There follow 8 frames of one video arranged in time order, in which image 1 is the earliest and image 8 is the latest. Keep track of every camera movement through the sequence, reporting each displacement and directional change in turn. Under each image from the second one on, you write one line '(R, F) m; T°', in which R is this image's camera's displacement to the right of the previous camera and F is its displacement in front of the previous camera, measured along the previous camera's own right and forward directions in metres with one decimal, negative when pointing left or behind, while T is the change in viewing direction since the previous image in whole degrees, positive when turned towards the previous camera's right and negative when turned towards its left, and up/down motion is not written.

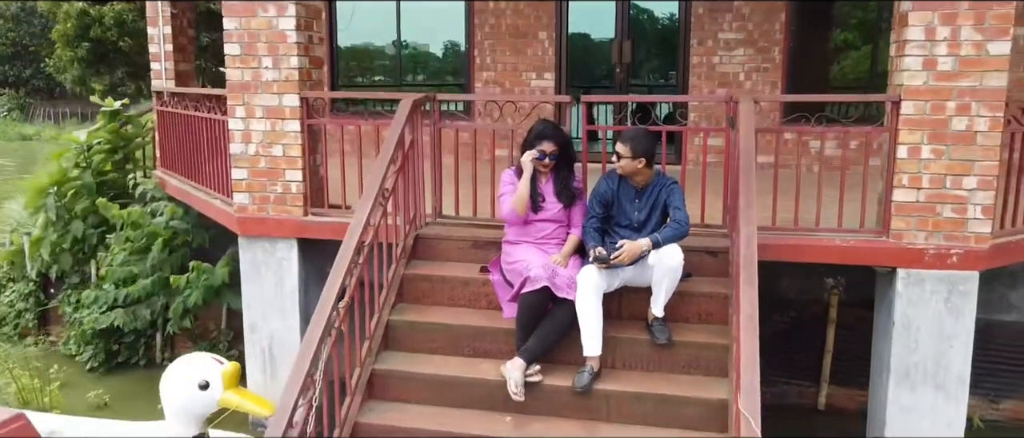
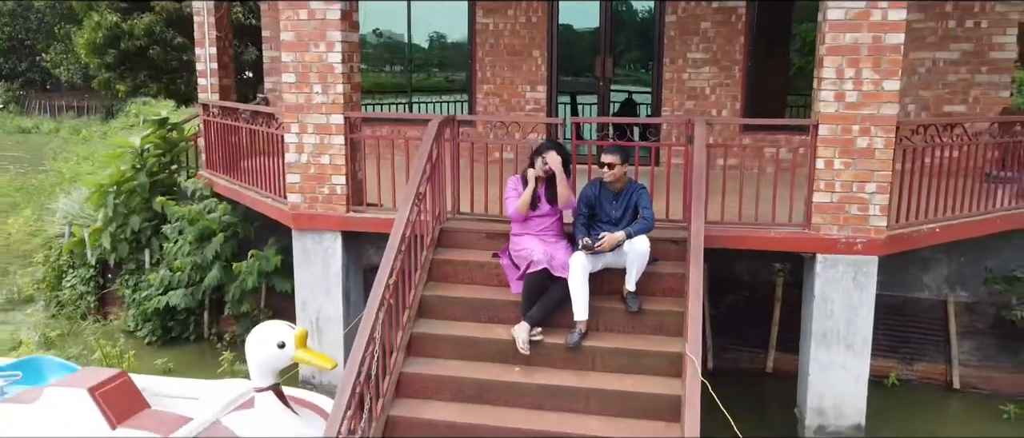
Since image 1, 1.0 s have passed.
(-0.2, -1.3) m; +1°
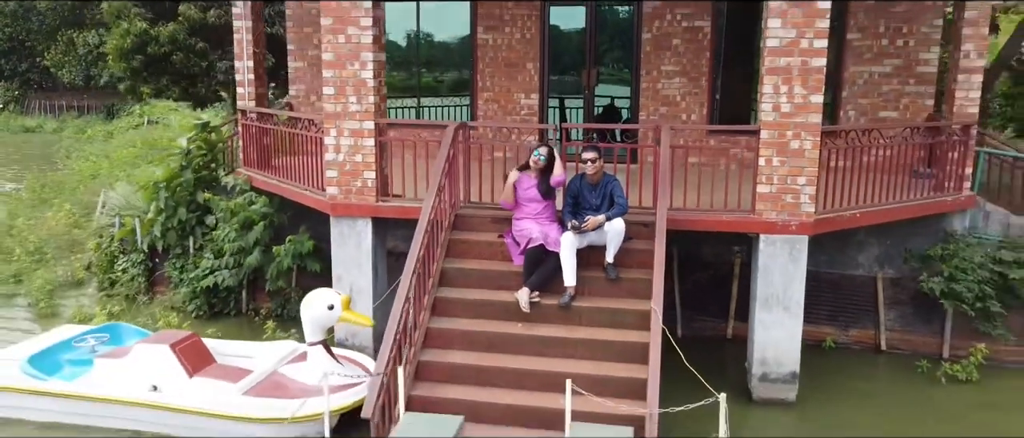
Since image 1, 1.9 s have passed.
(-0.1, -1.4) m; +1°
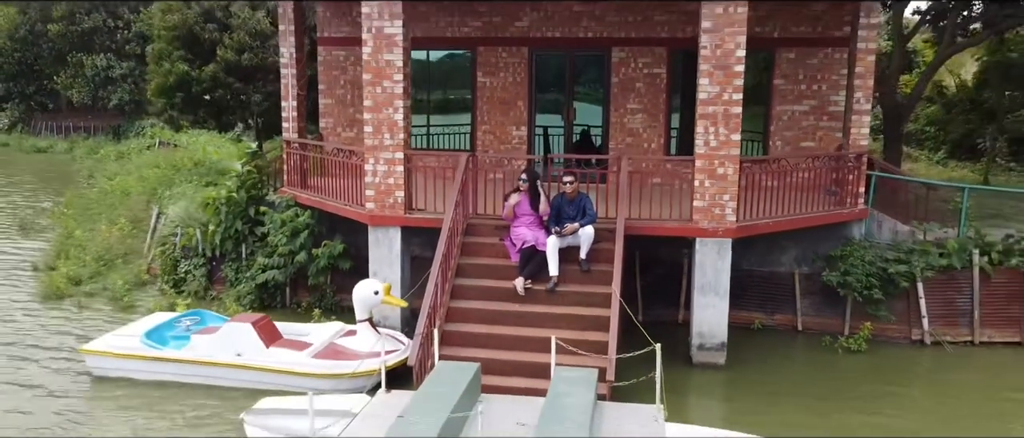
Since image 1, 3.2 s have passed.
(-0.2, -2.4) m; +1°
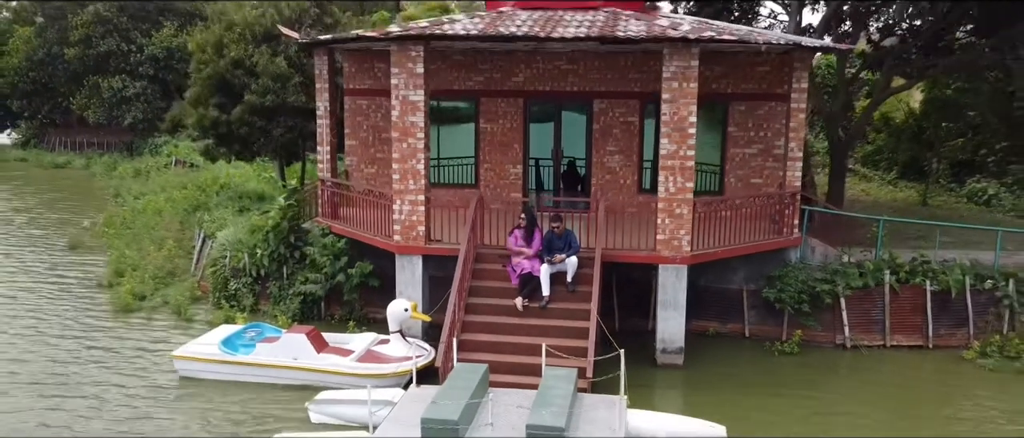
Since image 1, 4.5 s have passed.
(-0.2, -2.5) m; +1°
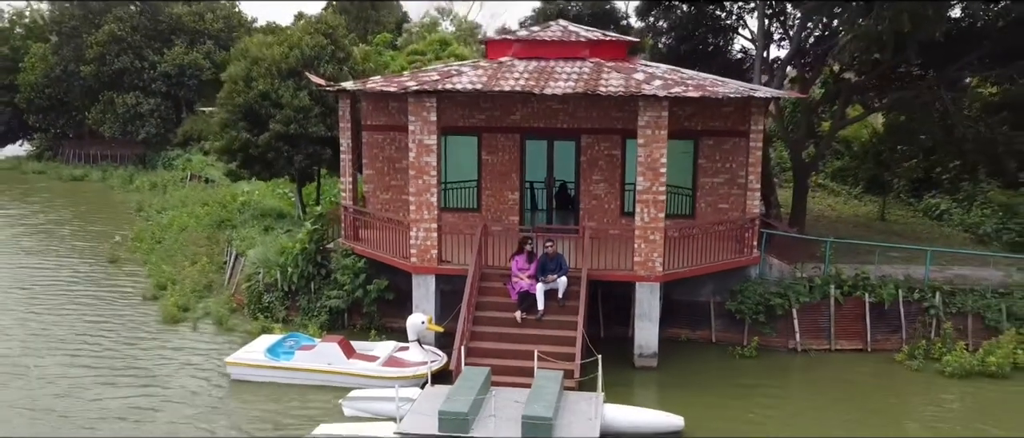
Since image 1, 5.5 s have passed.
(-0.1, -2.2) m; 0°
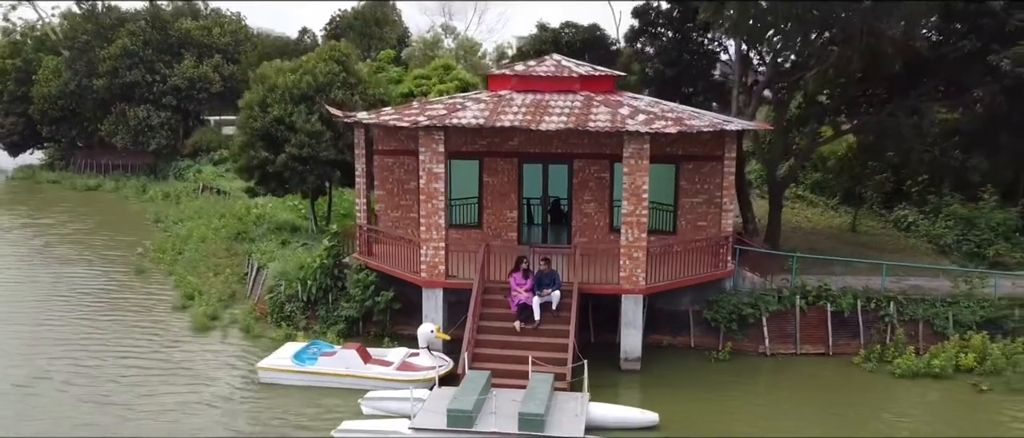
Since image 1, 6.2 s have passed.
(-0.1, -1.8) m; 0°
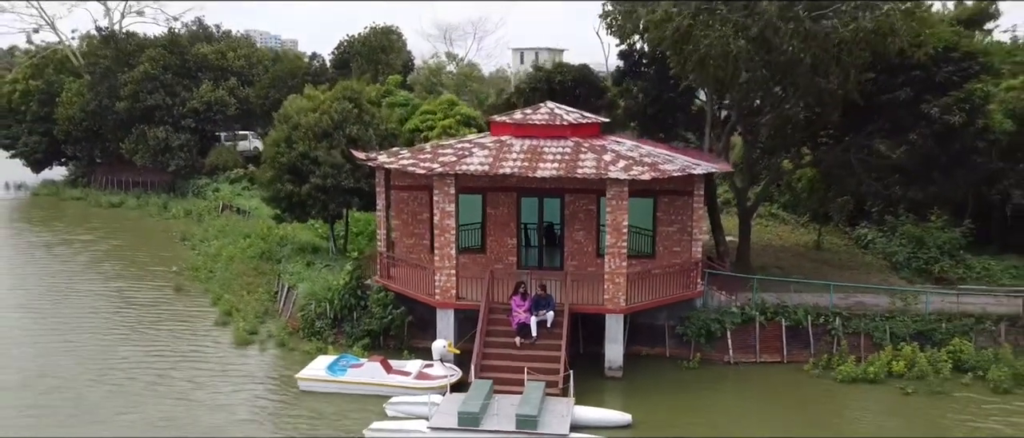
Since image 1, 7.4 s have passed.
(-0.1, -2.9) m; 0°
